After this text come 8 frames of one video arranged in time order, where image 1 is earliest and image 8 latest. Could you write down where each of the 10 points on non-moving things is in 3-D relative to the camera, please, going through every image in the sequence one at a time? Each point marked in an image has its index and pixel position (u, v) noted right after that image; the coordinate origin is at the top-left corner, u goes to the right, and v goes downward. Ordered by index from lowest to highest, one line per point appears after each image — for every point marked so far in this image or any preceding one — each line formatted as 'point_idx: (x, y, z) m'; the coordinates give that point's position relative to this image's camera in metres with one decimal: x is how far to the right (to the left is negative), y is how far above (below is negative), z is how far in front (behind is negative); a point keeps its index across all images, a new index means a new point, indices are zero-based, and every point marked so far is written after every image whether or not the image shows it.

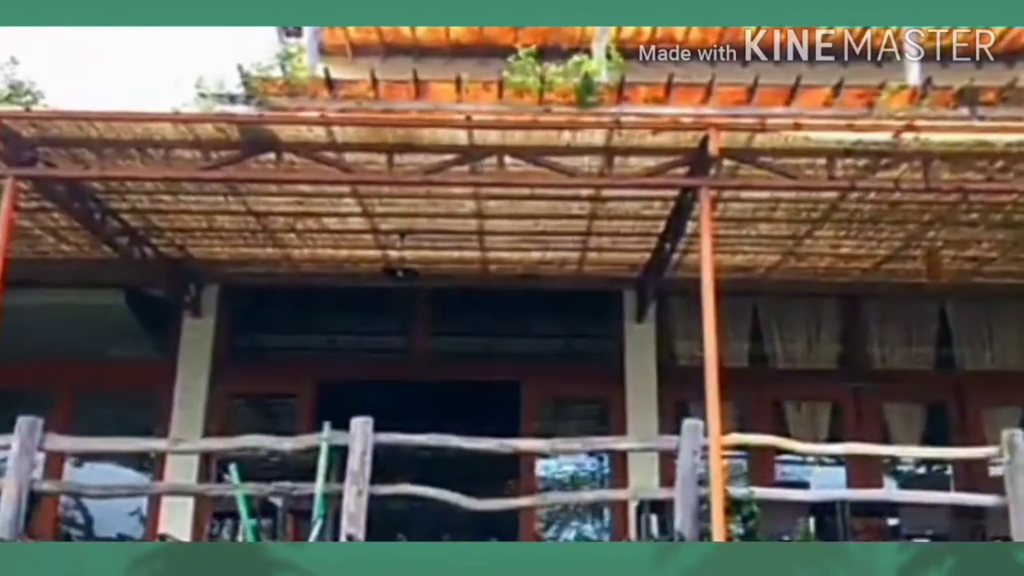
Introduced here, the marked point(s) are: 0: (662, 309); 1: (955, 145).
0: (+1.2, -0.2, +9.2) m
1: (+2.1, +0.7, +5.7) m
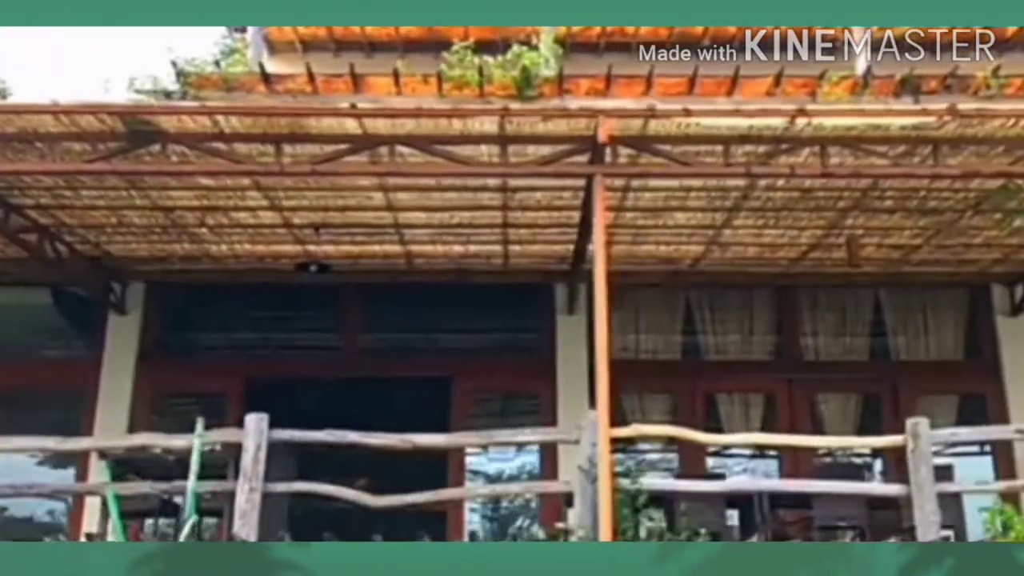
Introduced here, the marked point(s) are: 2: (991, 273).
0: (+0.6, -0.1, +9.1) m
1: (+1.6, +0.8, +5.6) m
2: (+3.7, +0.1, +9.0) m
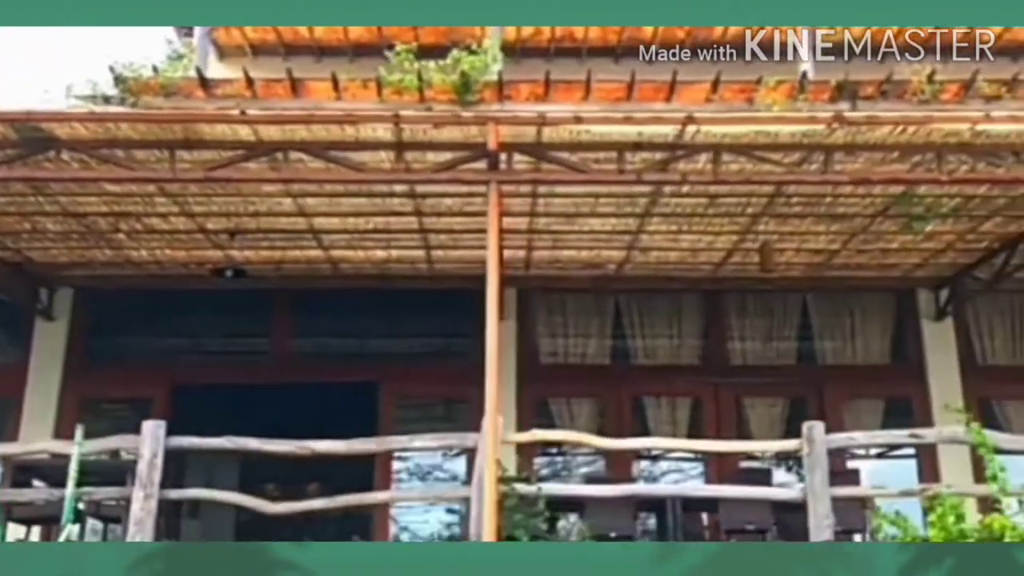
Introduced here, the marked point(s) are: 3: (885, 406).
0: (+0.1, -0.1, +9.1) m
1: (+1.1, +0.7, +5.6) m
2: (+3.1, +0.1, +9.1) m
3: (+2.9, -0.9, +9.1) m
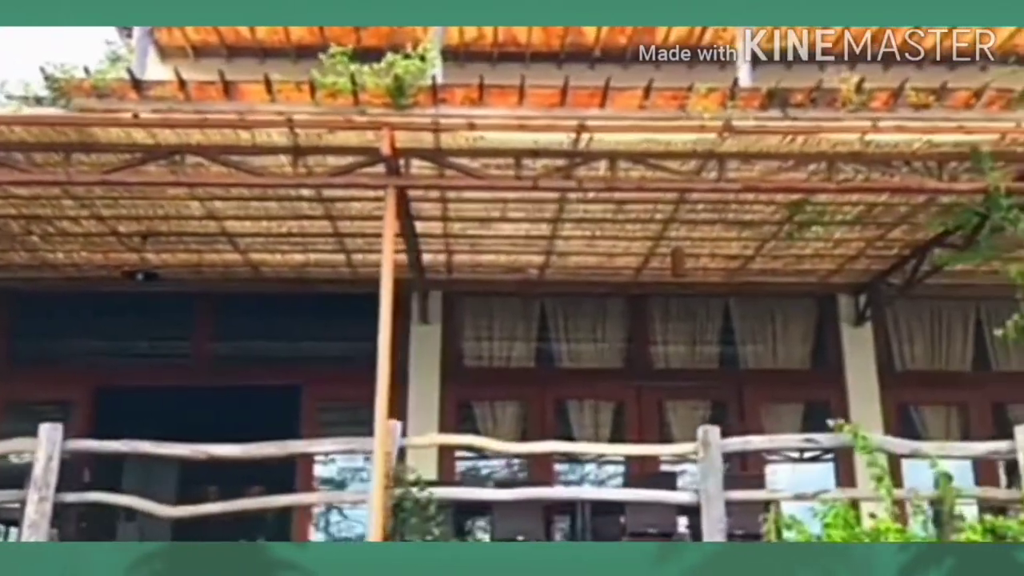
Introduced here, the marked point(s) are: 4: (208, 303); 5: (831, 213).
0: (-0.5, -0.2, +9.2) m
1: (+0.6, +0.7, +5.7) m
2: (+2.5, 0.0, +9.2) m
3: (+2.3, -0.9, +9.2) m
4: (-2.3, -0.1, +9.0) m
5: (+1.9, +0.4, +7.0) m
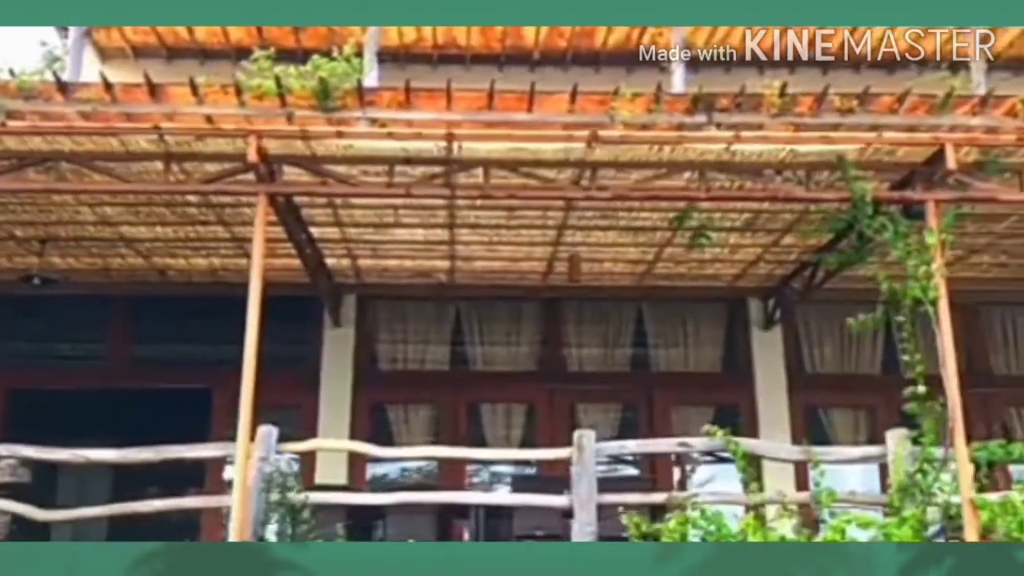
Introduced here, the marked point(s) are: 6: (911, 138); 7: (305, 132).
0: (-1.2, -0.2, +9.2) m
1: (0.0, +0.7, +5.7) m
2: (+1.9, 0.0, +9.3) m
3: (+1.6, -1.0, +9.3) m
4: (-3.0, -0.1, +9.0) m
5: (+1.2, +0.4, +7.1) m
6: (+1.9, +0.7, +5.7) m
7: (-1.0, +0.7, +5.5) m
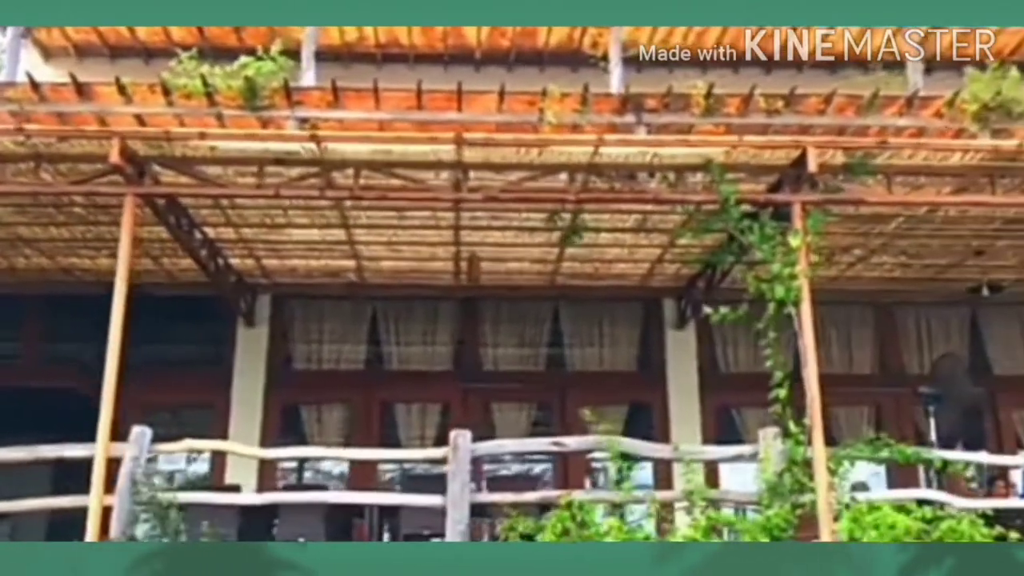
0: (-1.9, -0.2, +9.3) m
1: (-0.7, +0.7, +5.8) m
2: (+1.2, 0.0, +9.3) m
3: (+0.9, -1.0, +9.3) m
4: (-3.7, -0.1, +9.0) m
5: (+0.6, +0.4, +7.1) m
6: (+1.3, +0.7, +5.7) m
7: (-1.6, +0.7, +5.6) m
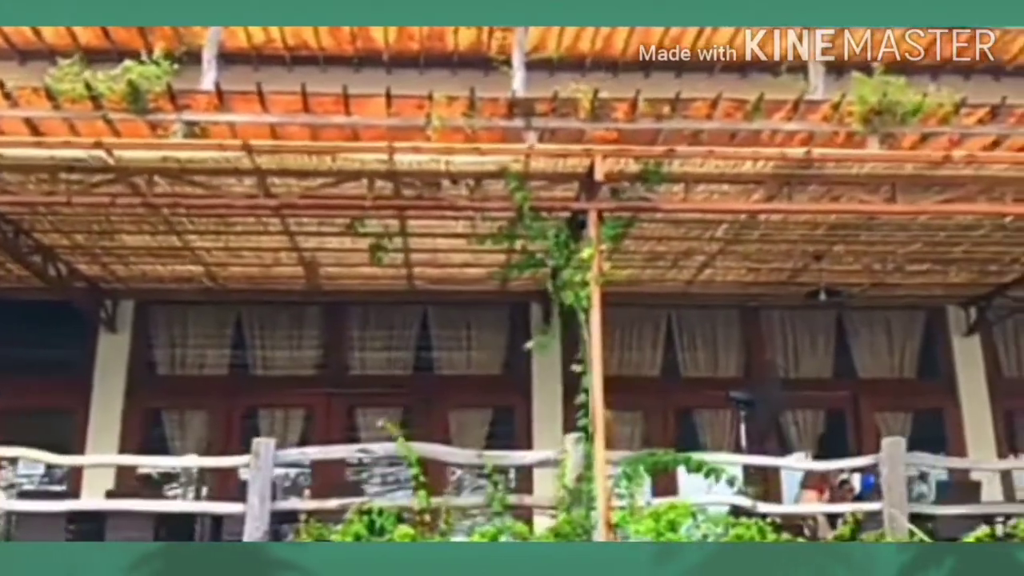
0: (-3.0, -0.2, +9.3) m
1: (-1.7, +0.6, +5.8) m
2: (+0.1, 0.0, +9.4) m
3: (-0.2, -1.0, +9.3) m
4: (-4.8, -0.2, +9.0) m
5: (-0.5, +0.4, +7.1) m
6: (+0.3, +0.7, +5.8) m
7: (-2.6, +0.7, +5.6) m
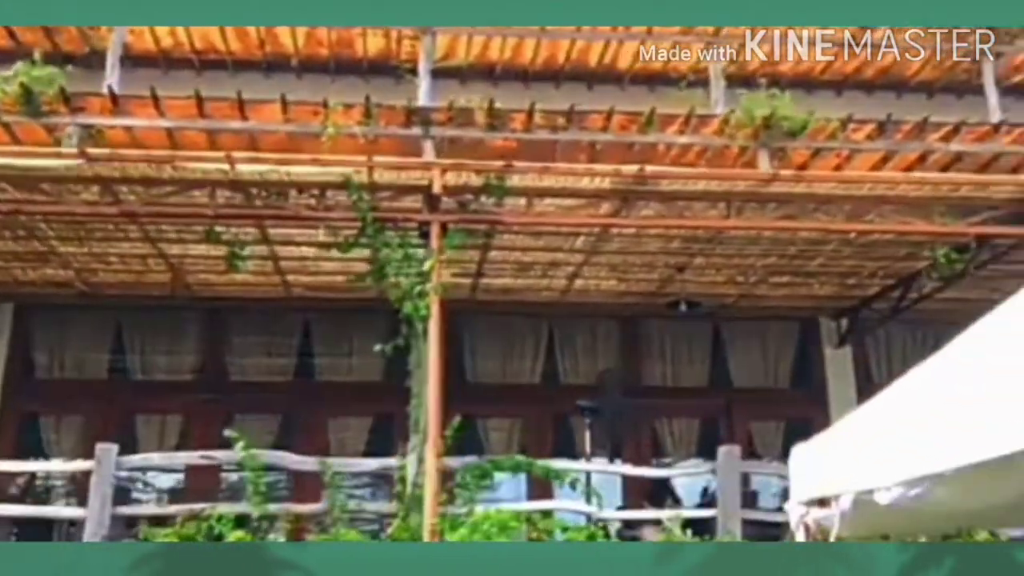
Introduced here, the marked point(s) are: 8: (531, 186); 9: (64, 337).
0: (-3.9, -0.3, +9.2) m
1: (-2.5, +0.6, +5.8) m
2: (-0.9, -0.1, +9.5) m
3: (-1.1, -1.1, +9.4) m
4: (-5.7, -0.2, +8.9) m
5: (-1.3, +0.3, +7.2) m
6: (-0.6, +0.6, +5.9) m
7: (-3.4, +0.7, +5.6) m
8: (+0.1, +0.5, +6.1) m
9: (-3.6, -0.4, +9.3) m
